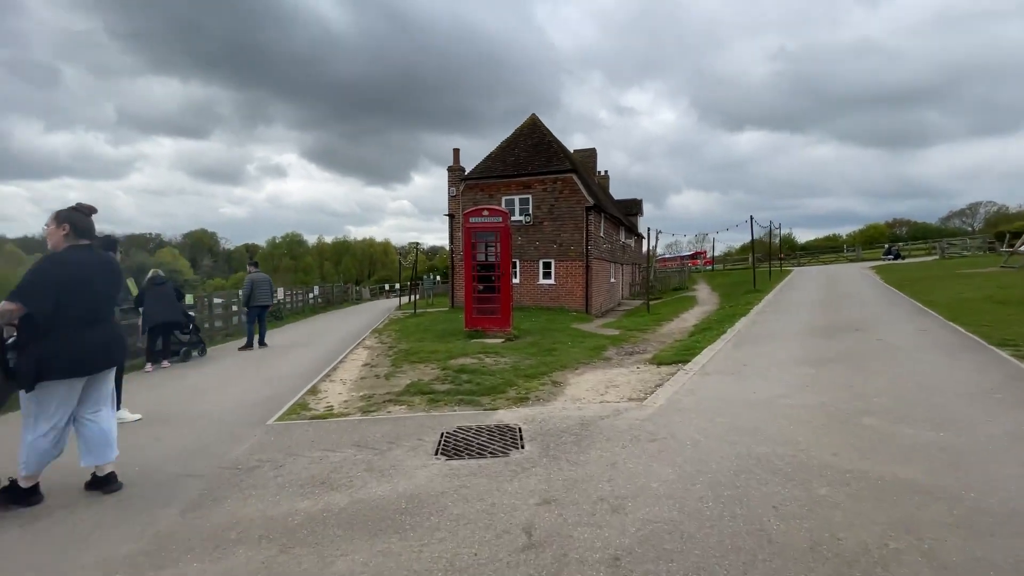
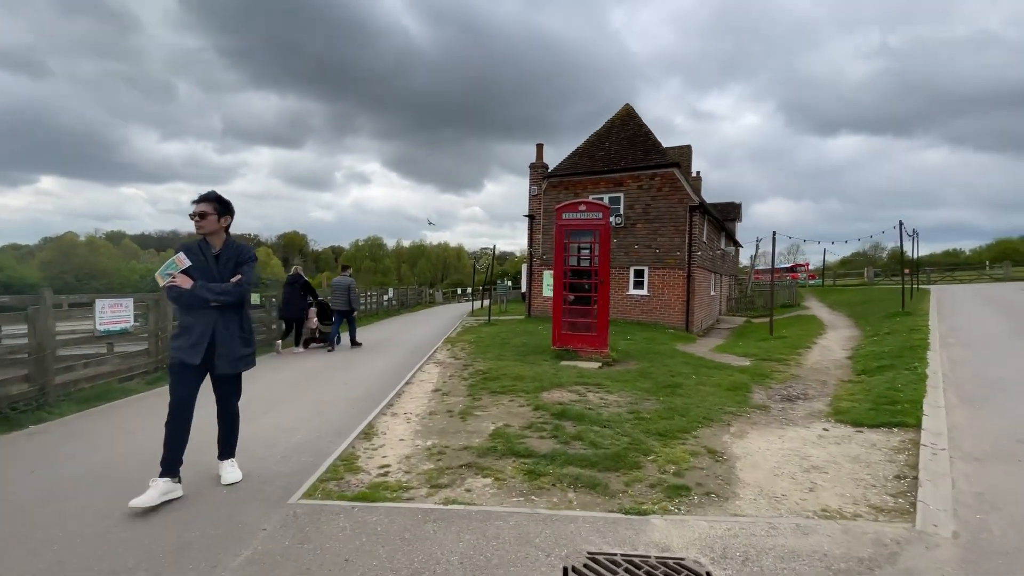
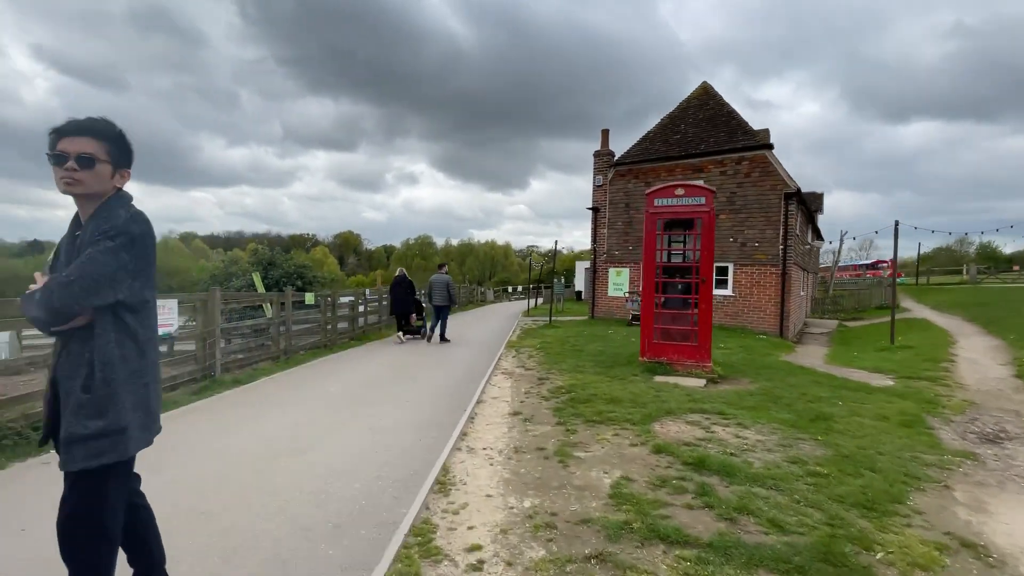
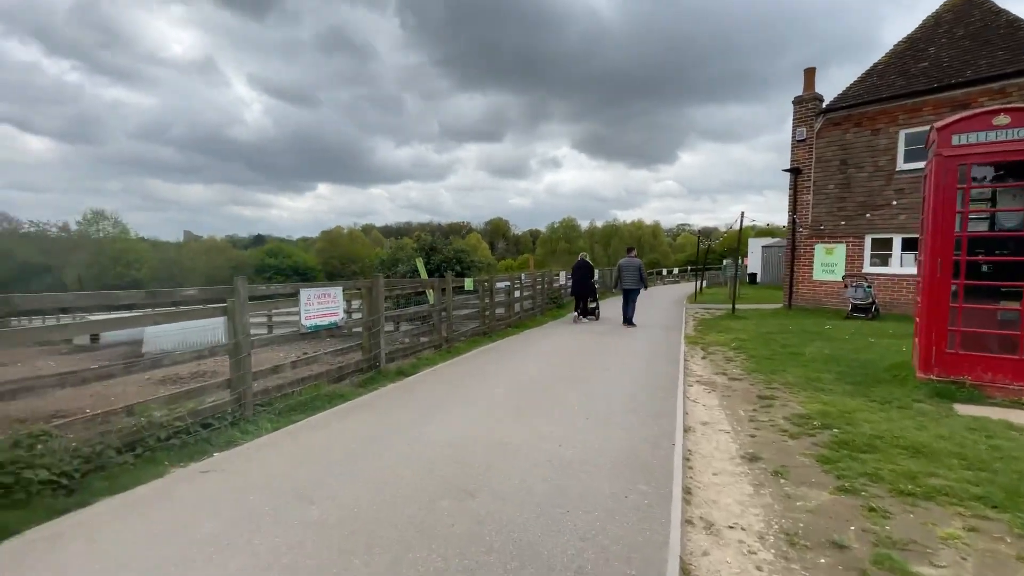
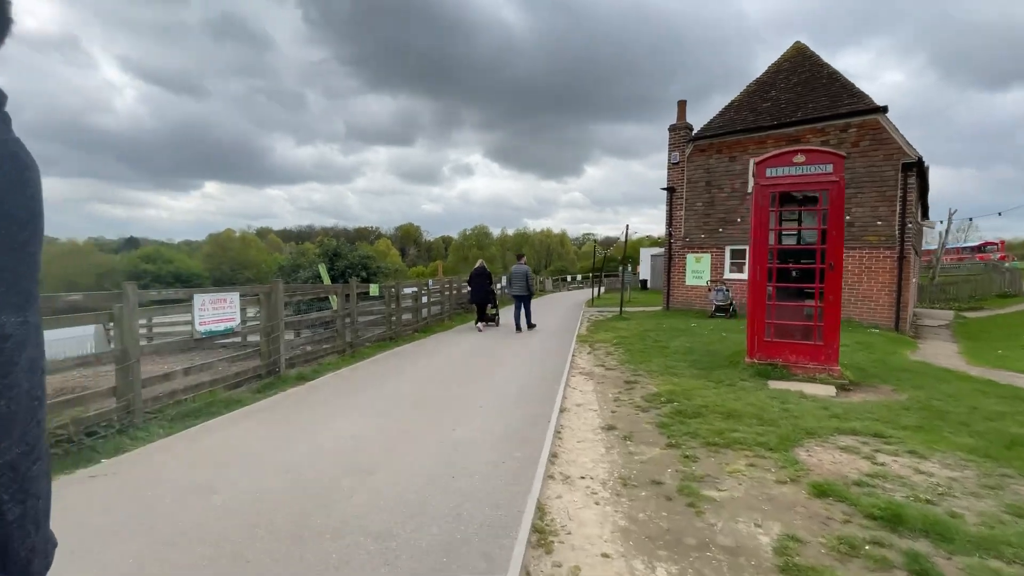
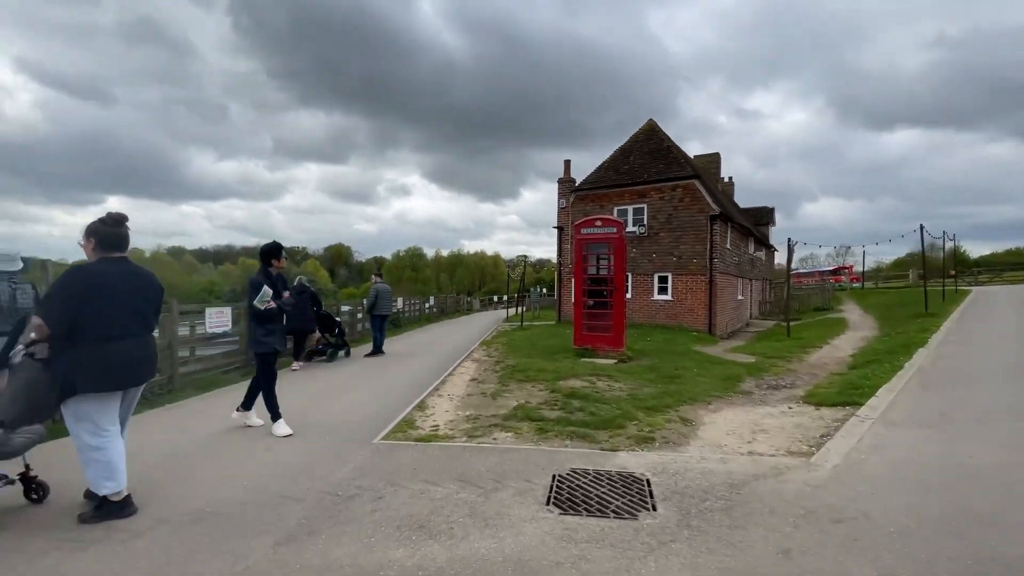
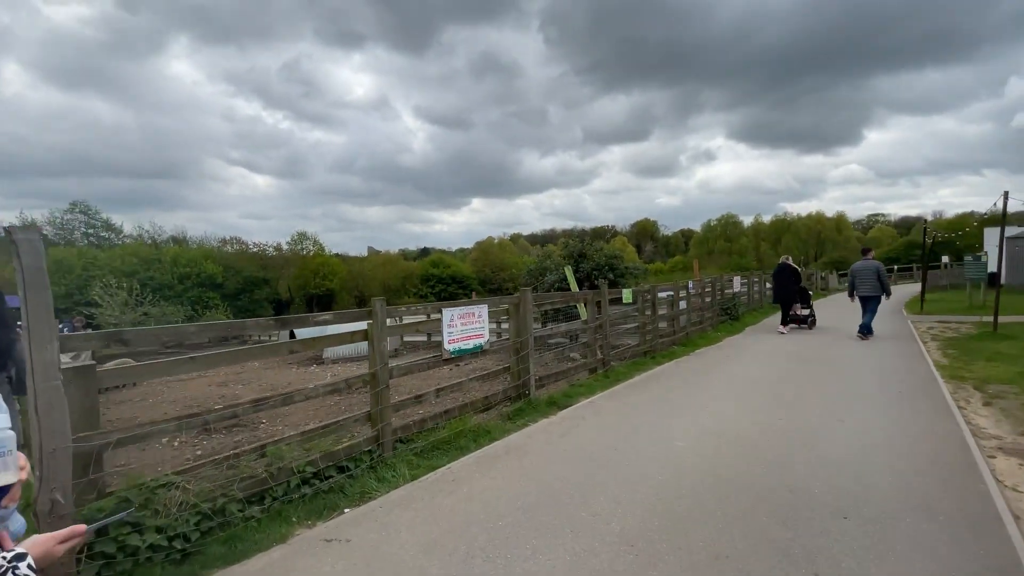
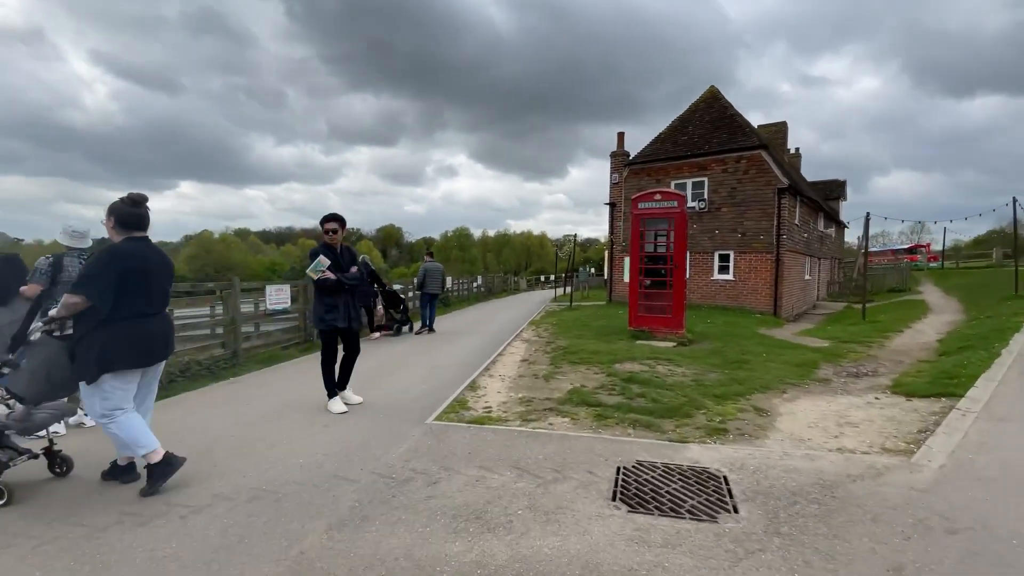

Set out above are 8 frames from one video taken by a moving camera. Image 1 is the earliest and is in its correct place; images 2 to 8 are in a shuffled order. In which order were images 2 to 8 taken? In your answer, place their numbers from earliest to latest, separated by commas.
6, 8, 2, 3, 5, 4, 7
